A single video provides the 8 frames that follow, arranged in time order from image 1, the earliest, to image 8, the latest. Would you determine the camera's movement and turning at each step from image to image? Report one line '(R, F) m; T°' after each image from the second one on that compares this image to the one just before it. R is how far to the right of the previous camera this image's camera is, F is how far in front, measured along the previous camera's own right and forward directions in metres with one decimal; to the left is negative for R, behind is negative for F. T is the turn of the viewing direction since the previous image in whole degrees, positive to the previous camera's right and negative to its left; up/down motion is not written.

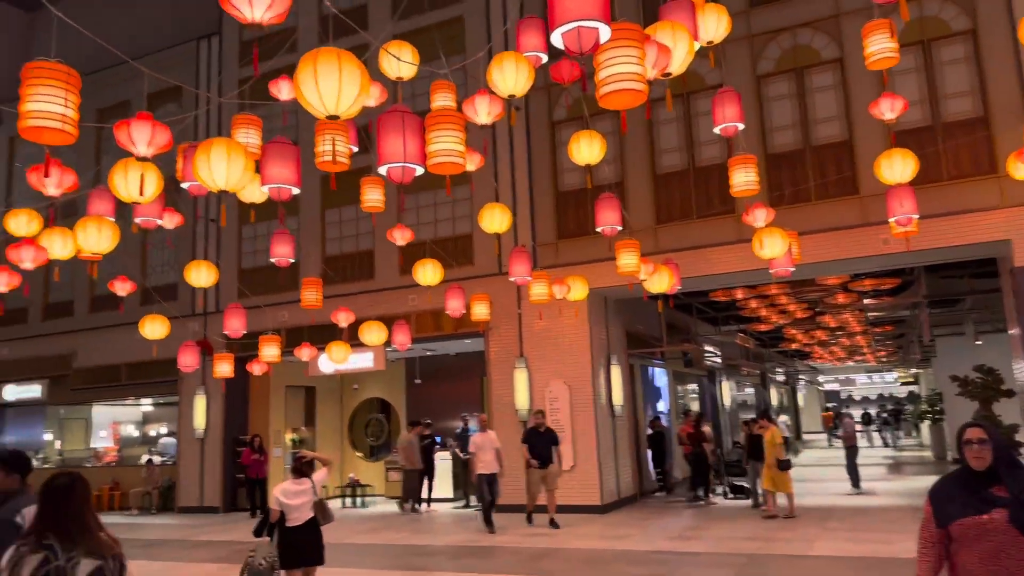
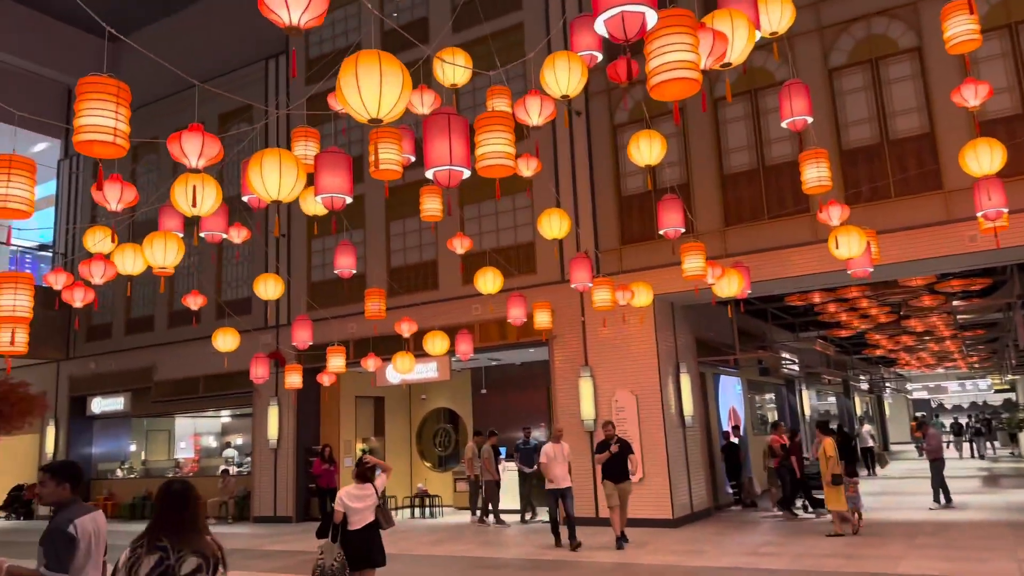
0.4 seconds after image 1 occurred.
(+0.1, +0.2) m; -5°
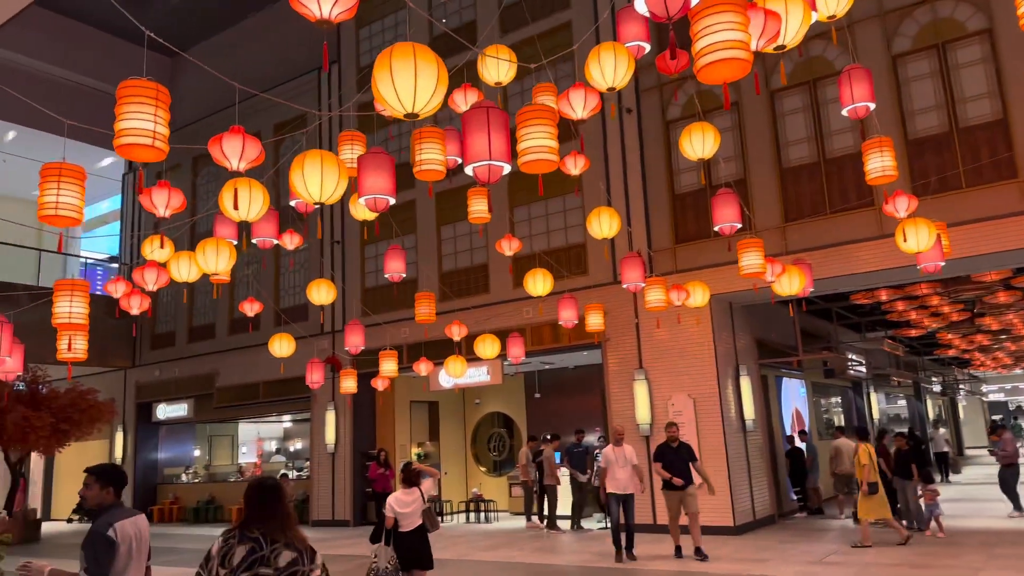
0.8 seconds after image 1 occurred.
(+0.1, +0.2) m; -4°
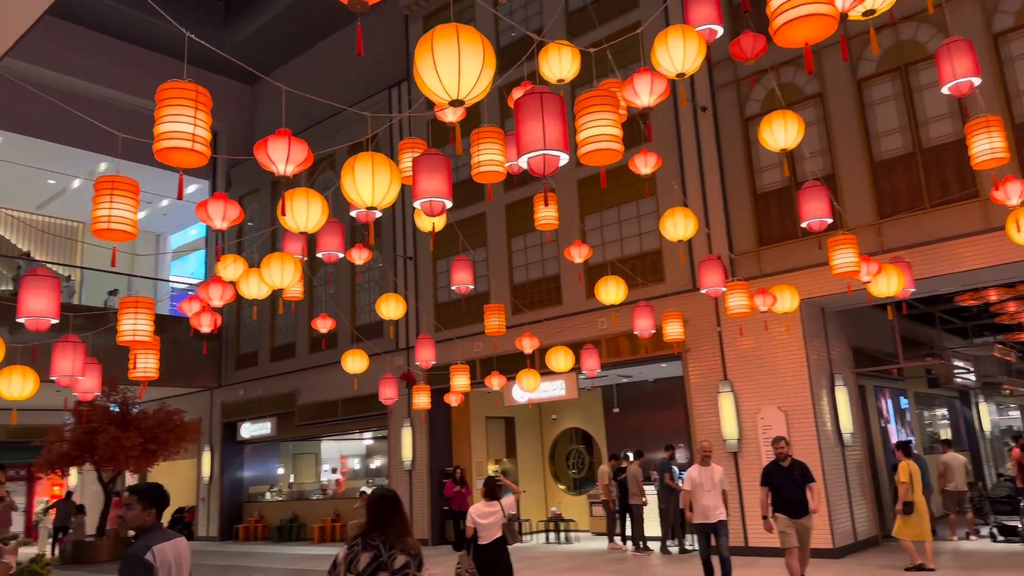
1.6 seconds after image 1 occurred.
(+0.1, +0.4) m; -6°
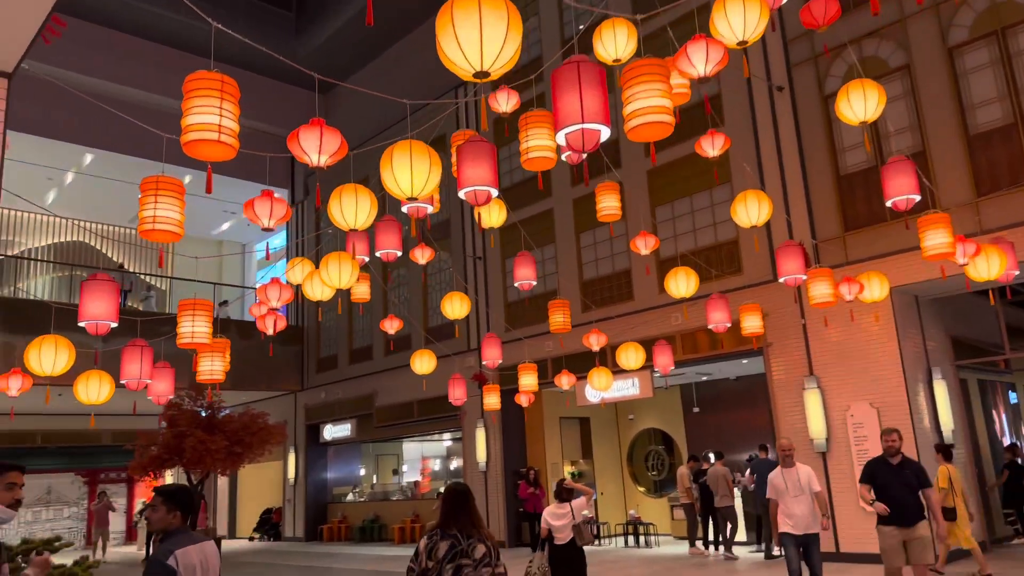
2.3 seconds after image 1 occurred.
(+0.2, +0.3) m; -6°
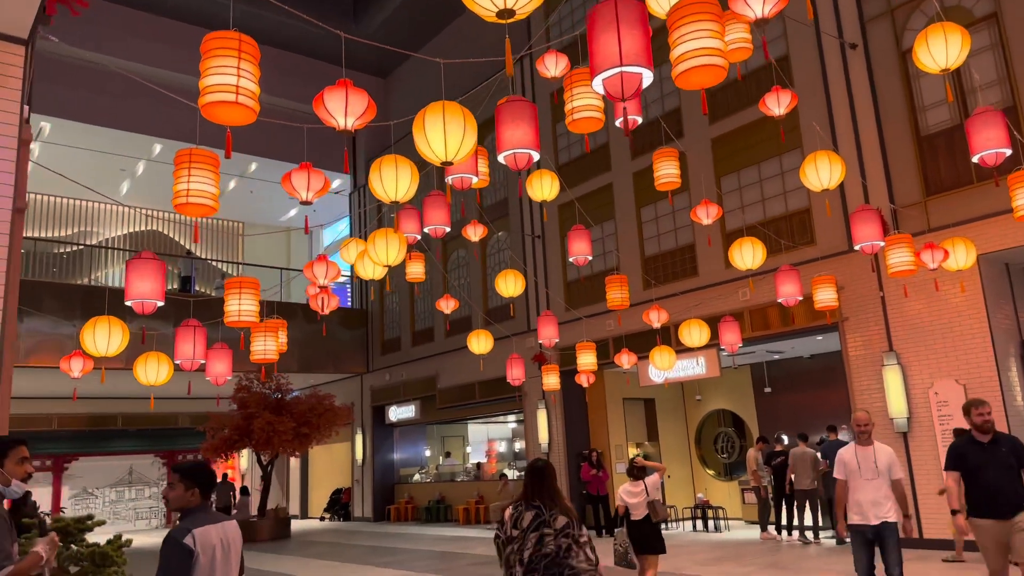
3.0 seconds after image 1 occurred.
(+0.1, +0.3) m; -5°
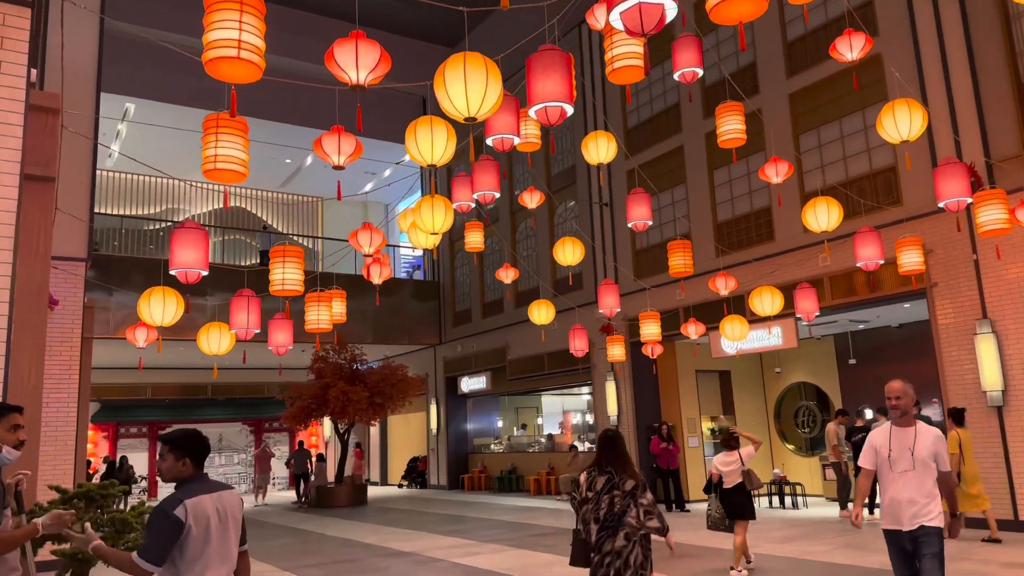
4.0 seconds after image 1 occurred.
(+0.3, +0.3) m; -6°
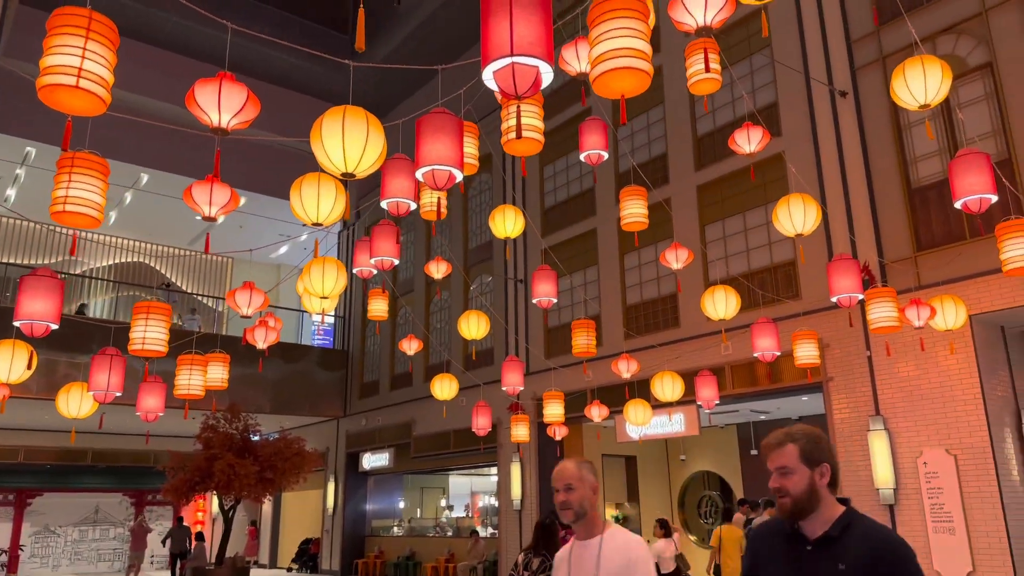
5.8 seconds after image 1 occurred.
(+0.3, +0.3) m; +6°
